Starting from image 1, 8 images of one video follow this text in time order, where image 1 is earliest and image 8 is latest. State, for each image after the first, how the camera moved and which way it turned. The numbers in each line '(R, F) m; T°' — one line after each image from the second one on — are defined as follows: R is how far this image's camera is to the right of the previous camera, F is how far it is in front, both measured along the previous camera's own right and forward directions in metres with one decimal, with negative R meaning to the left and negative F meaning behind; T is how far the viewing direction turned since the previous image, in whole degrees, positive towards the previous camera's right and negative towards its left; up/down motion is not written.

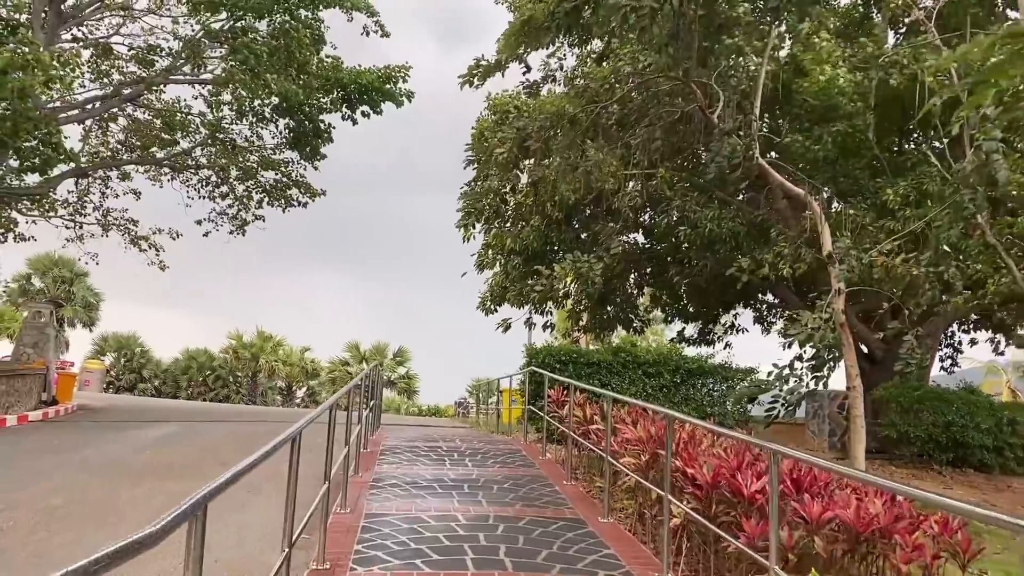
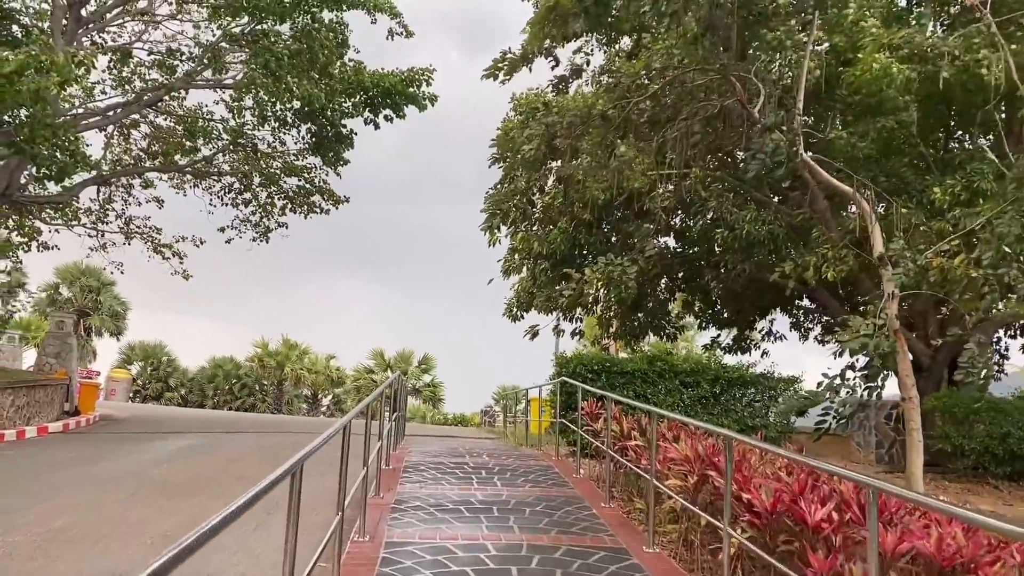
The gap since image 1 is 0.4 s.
(0.0, +0.4) m; -2°
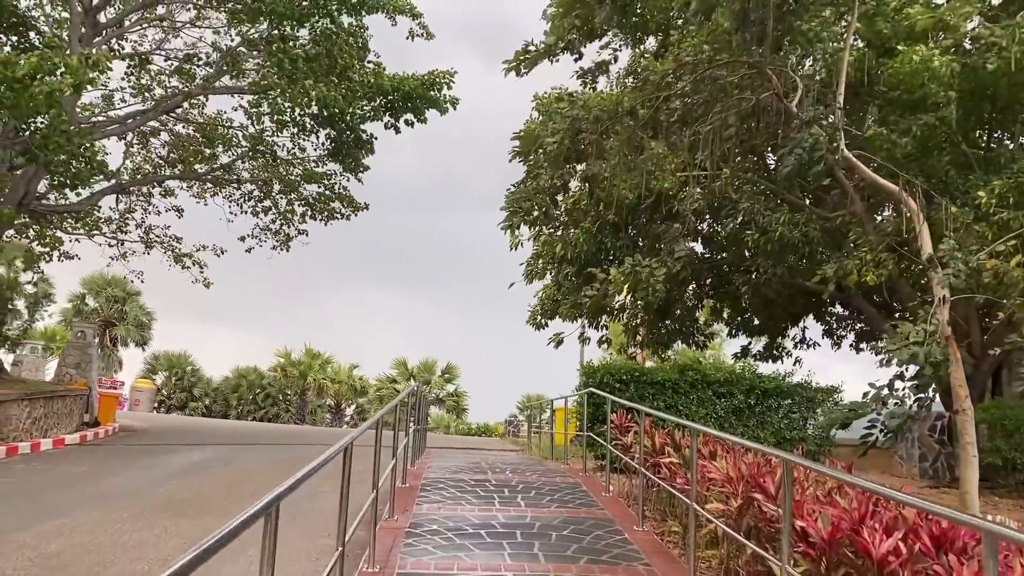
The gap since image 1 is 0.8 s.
(0.0, +0.3) m; -2°
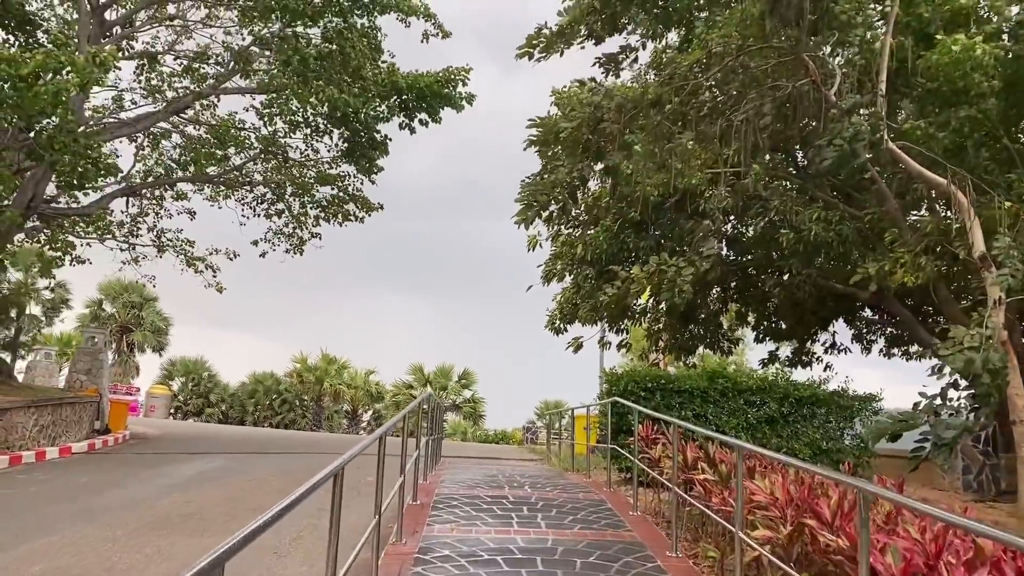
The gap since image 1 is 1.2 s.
(0.0, +0.4) m; -1°
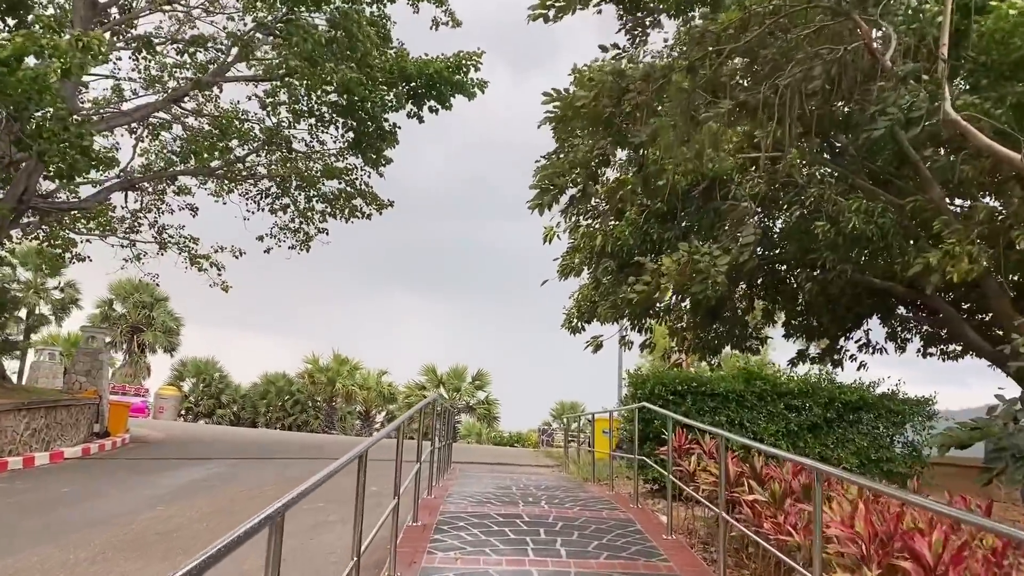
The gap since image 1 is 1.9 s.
(0.0, +0.7) m; -1°
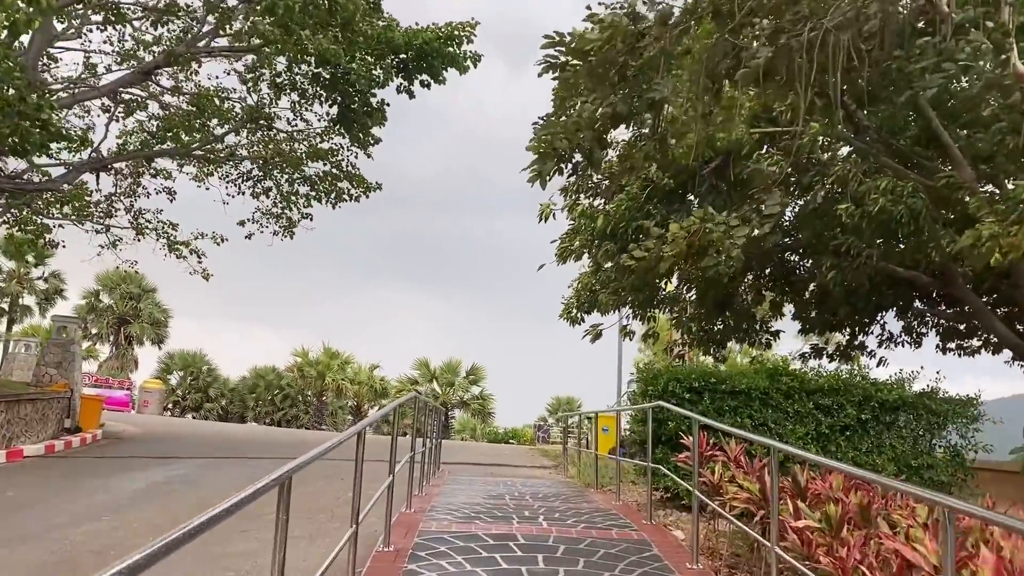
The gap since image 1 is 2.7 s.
(0.0, +0.8) m; 0°
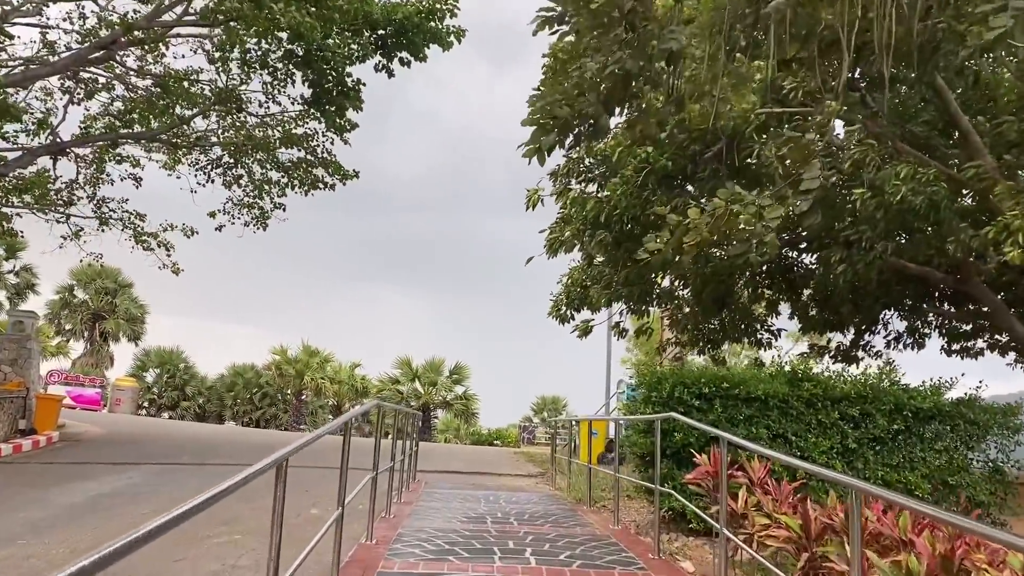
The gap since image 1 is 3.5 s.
(0.0, +0.7) m; +1°
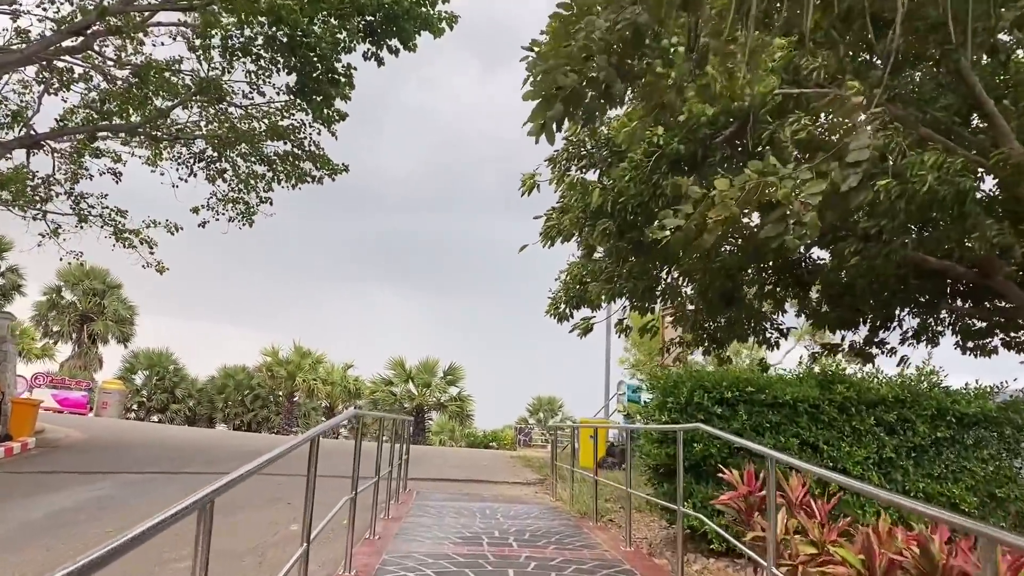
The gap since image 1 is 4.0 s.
(0.0, +0.5) m; 0°
